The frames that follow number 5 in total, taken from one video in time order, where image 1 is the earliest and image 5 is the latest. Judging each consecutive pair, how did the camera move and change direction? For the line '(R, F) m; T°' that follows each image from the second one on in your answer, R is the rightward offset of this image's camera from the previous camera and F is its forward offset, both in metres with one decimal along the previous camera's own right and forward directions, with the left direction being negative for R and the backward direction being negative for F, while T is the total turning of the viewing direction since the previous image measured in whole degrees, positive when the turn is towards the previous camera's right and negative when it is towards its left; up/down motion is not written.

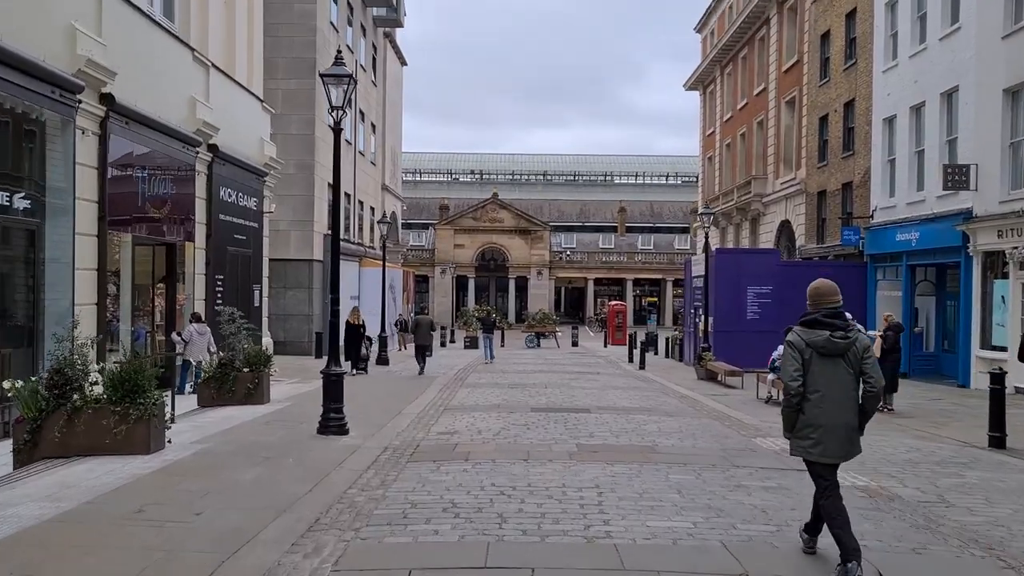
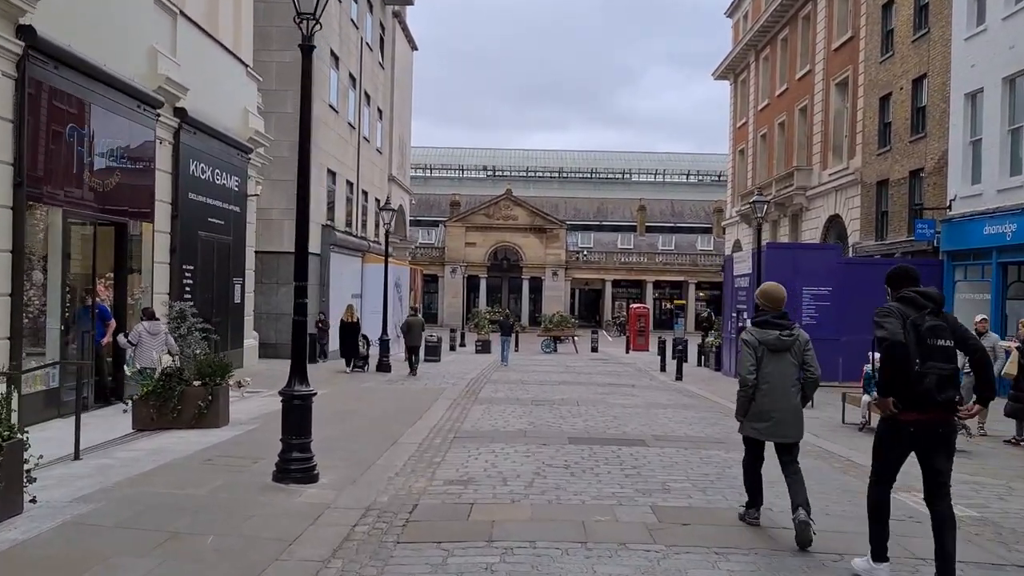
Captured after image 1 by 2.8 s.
(-0.3, +3.1) m; -1°
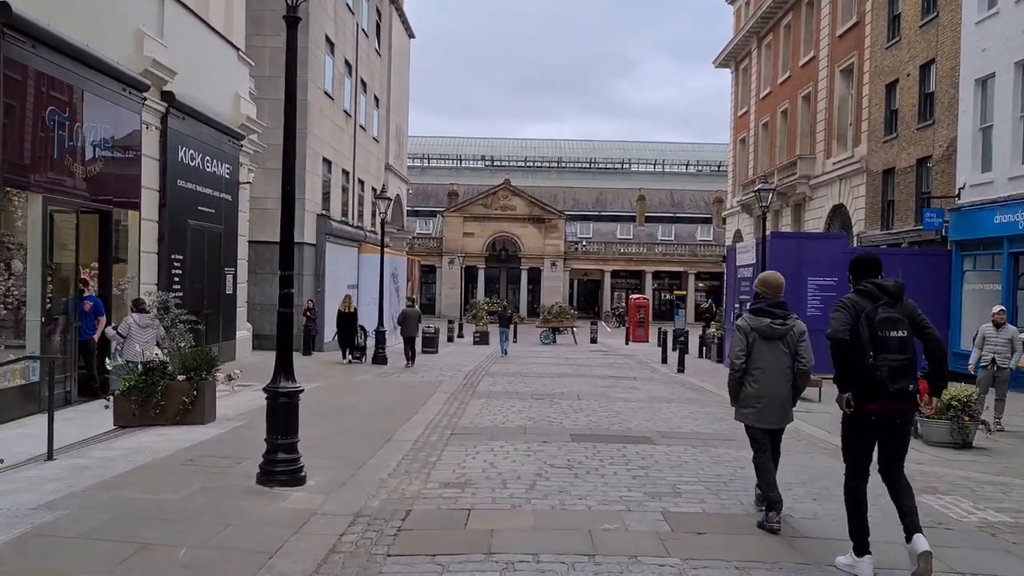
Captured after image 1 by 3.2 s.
(0.0, +0.5) m; 0°
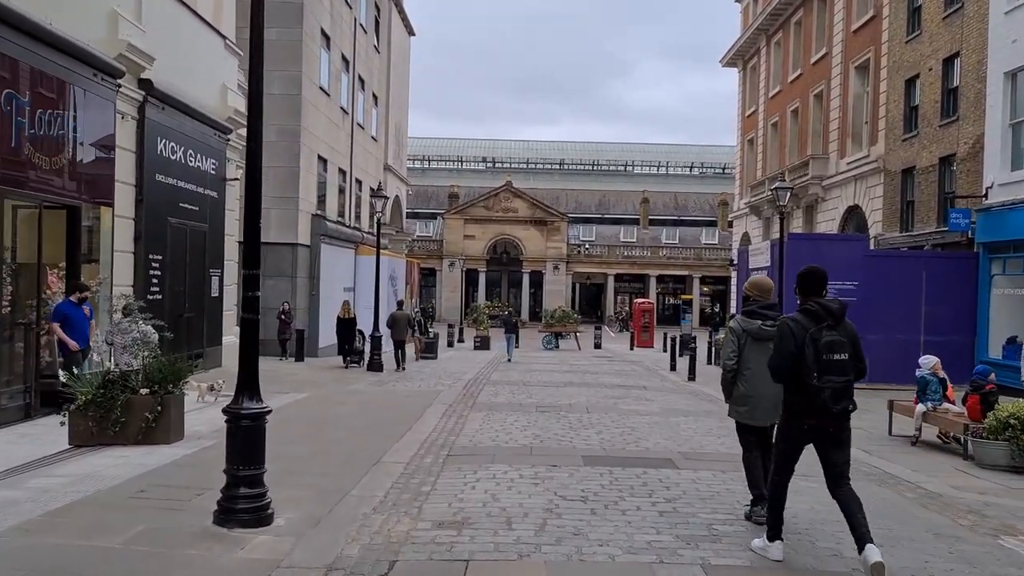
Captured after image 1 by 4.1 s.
(0.0, +1.1) m; 0°
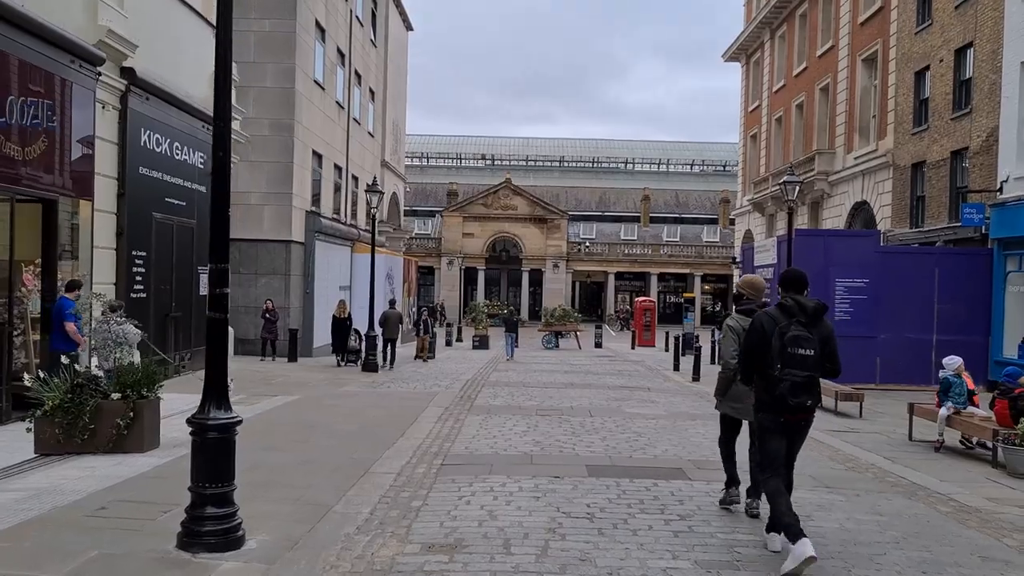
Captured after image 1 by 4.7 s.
(0.0, +0.6) m; 0°
